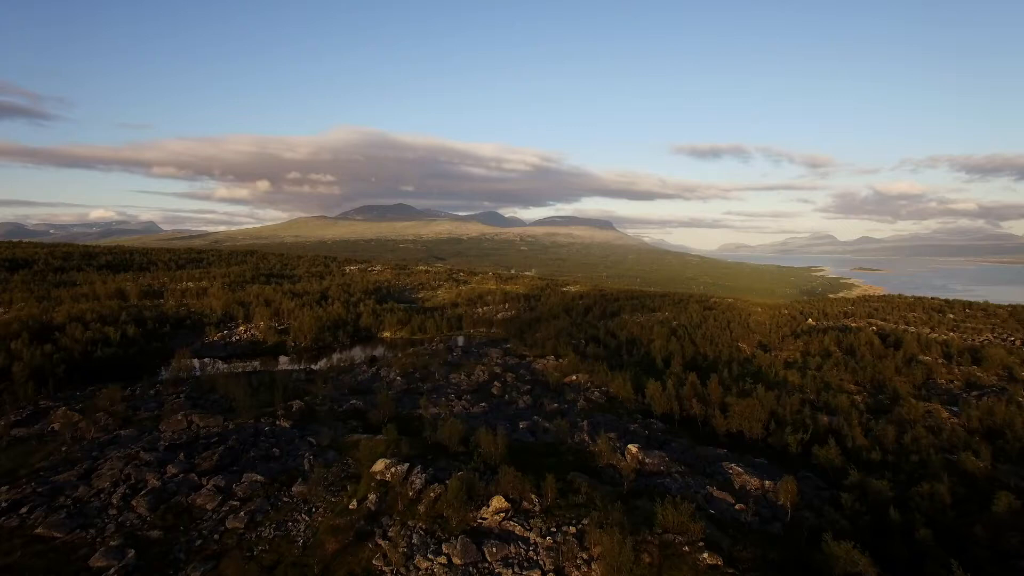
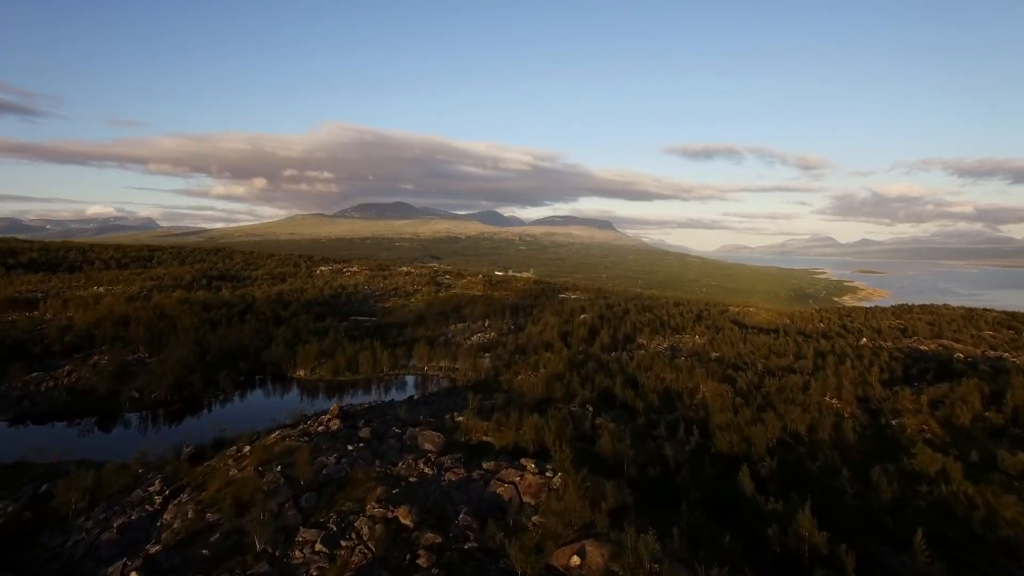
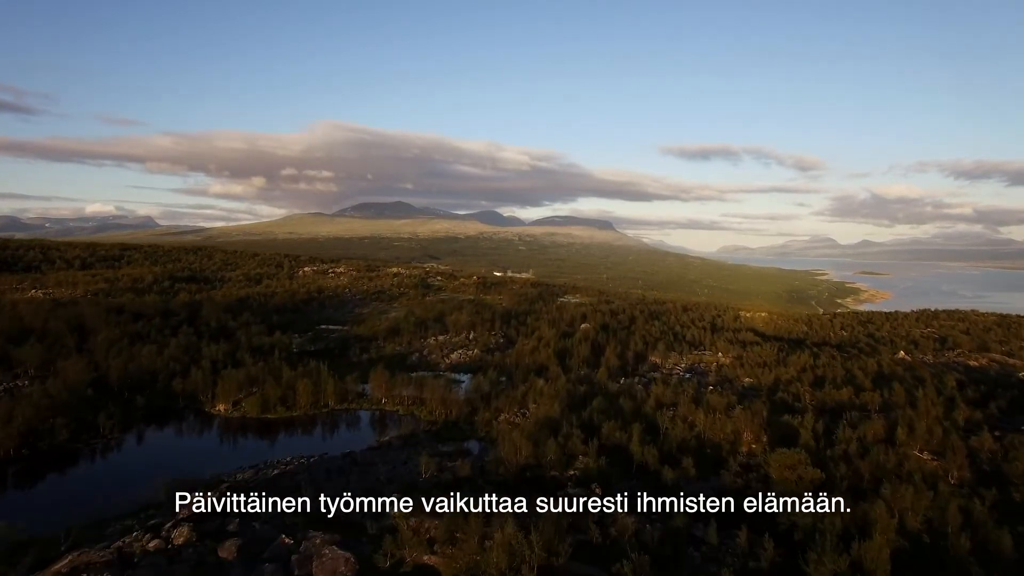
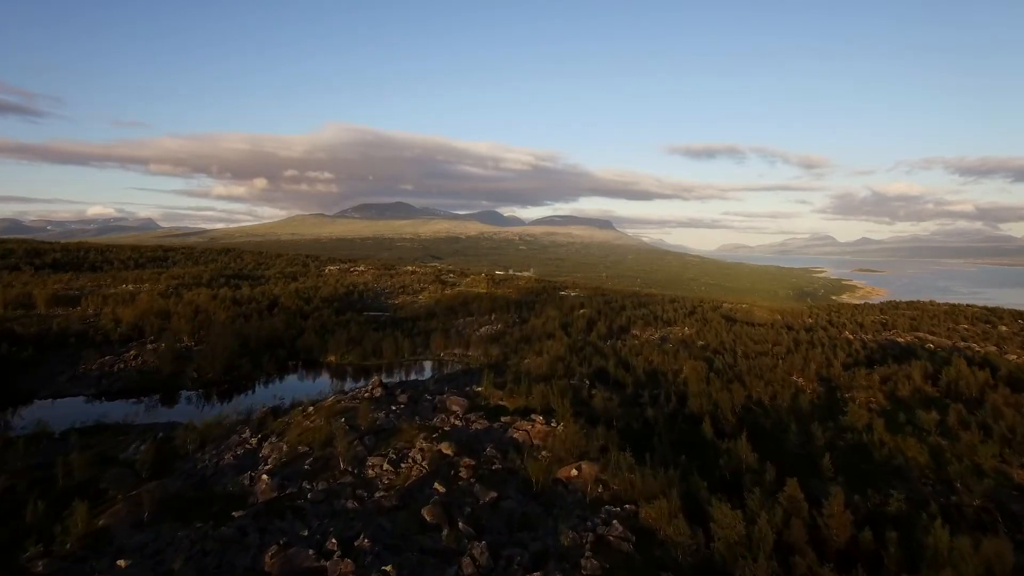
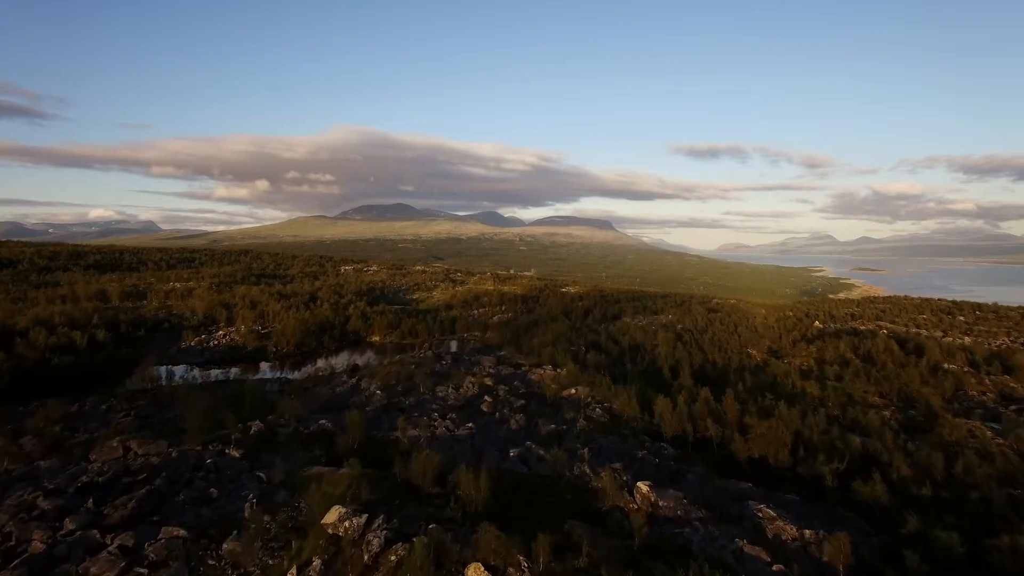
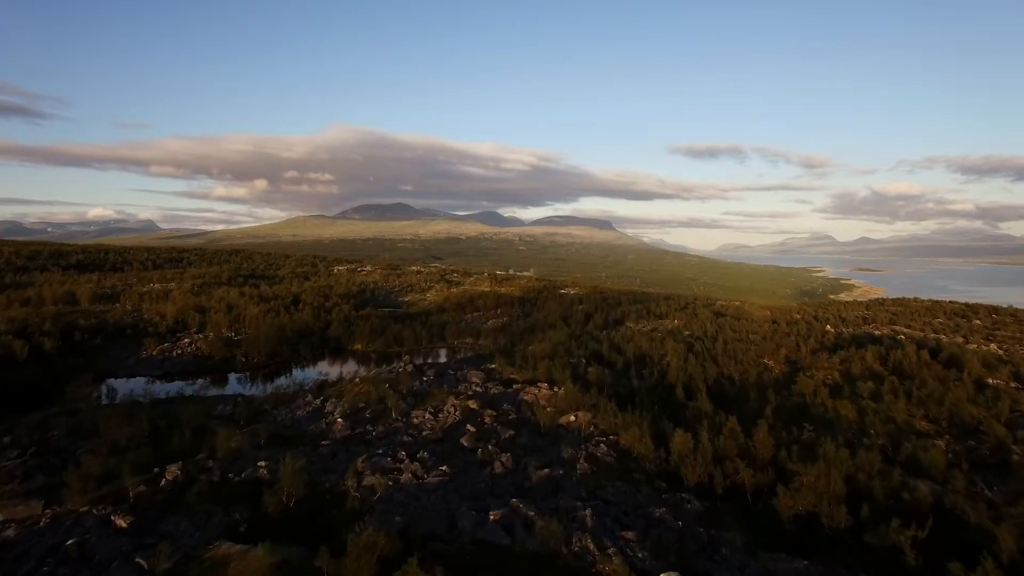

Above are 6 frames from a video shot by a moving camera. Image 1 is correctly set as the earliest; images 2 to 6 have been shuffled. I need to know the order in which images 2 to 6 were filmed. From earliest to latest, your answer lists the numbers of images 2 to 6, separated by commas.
5, 6, 4, 2, 3
